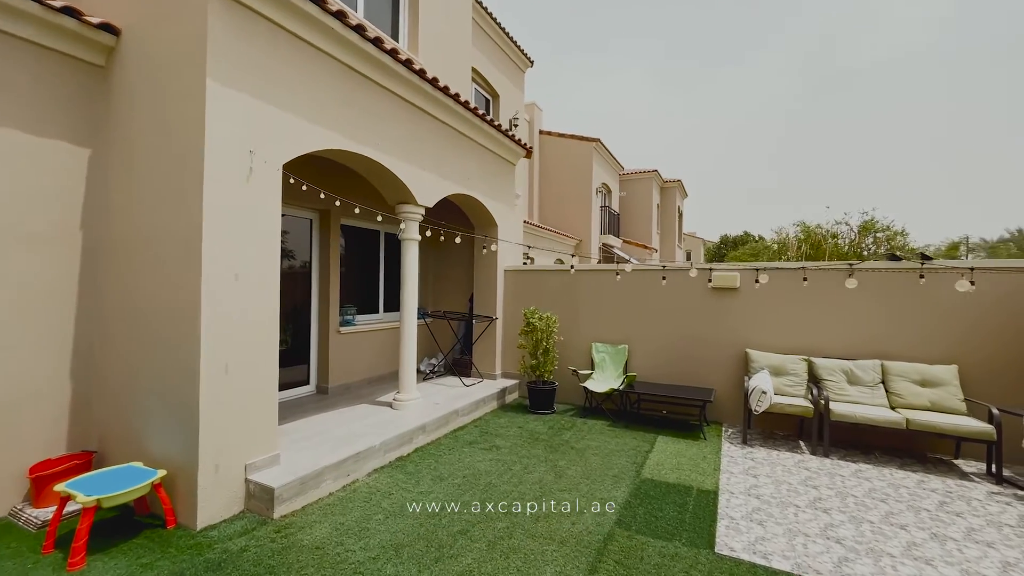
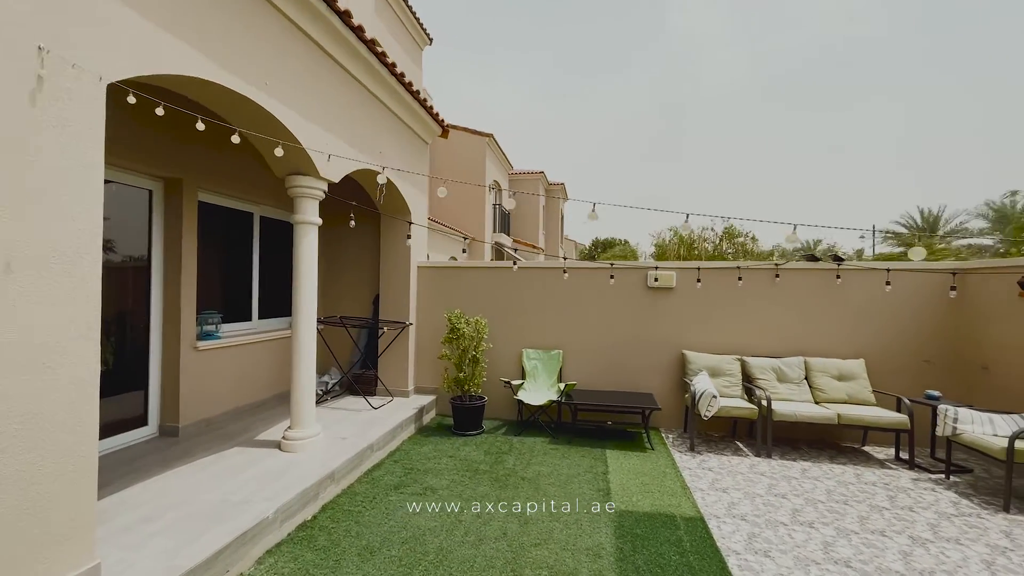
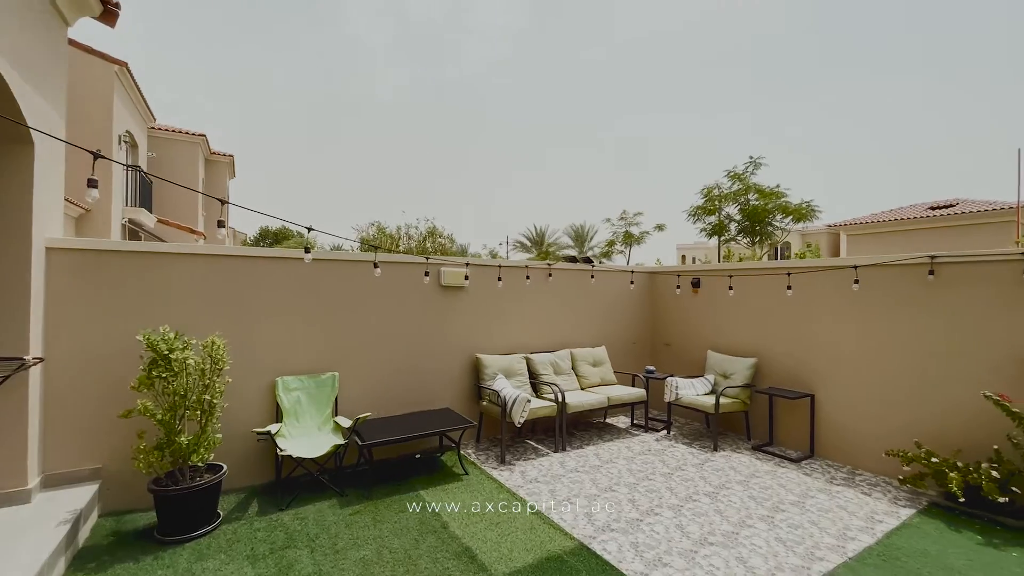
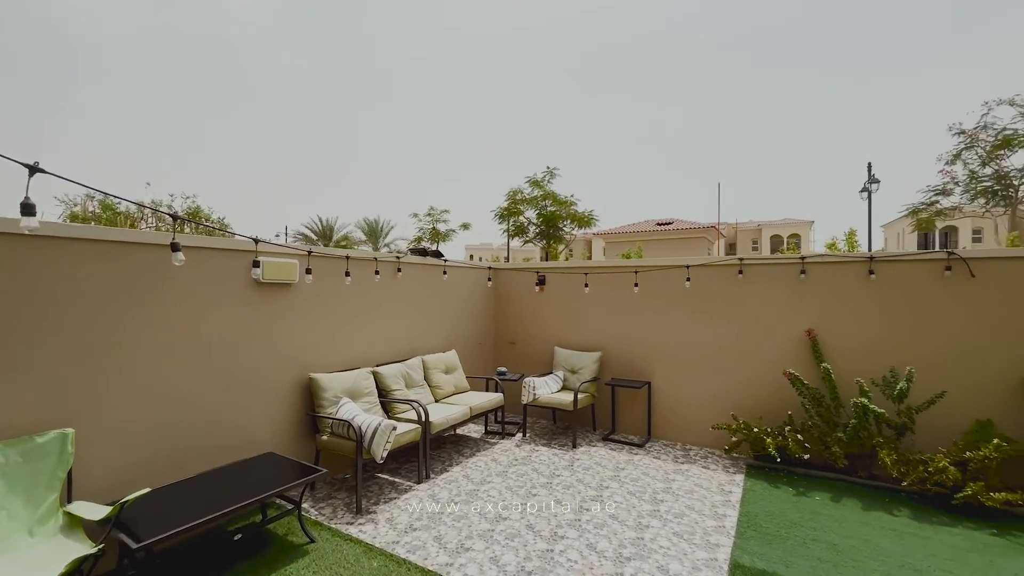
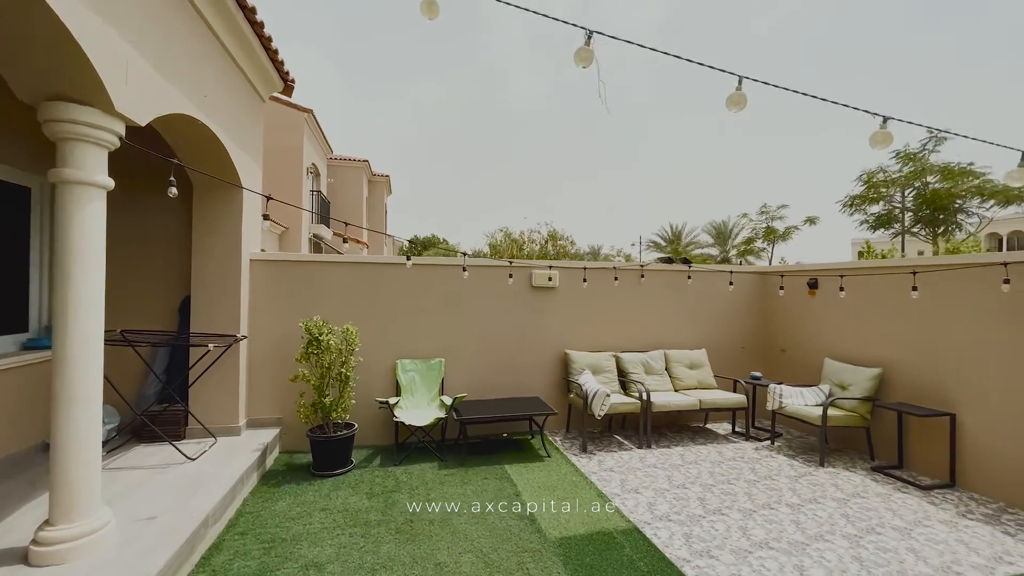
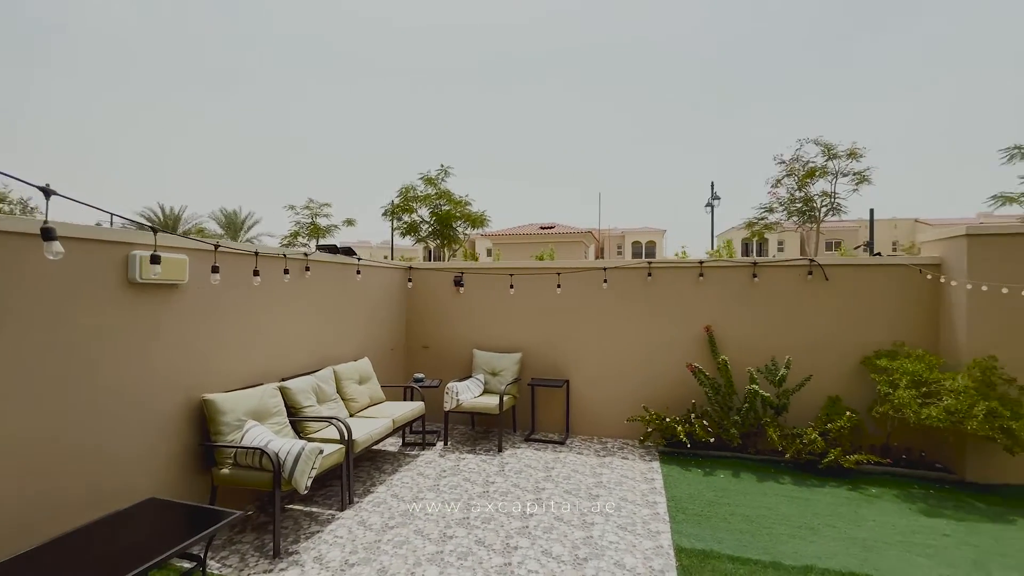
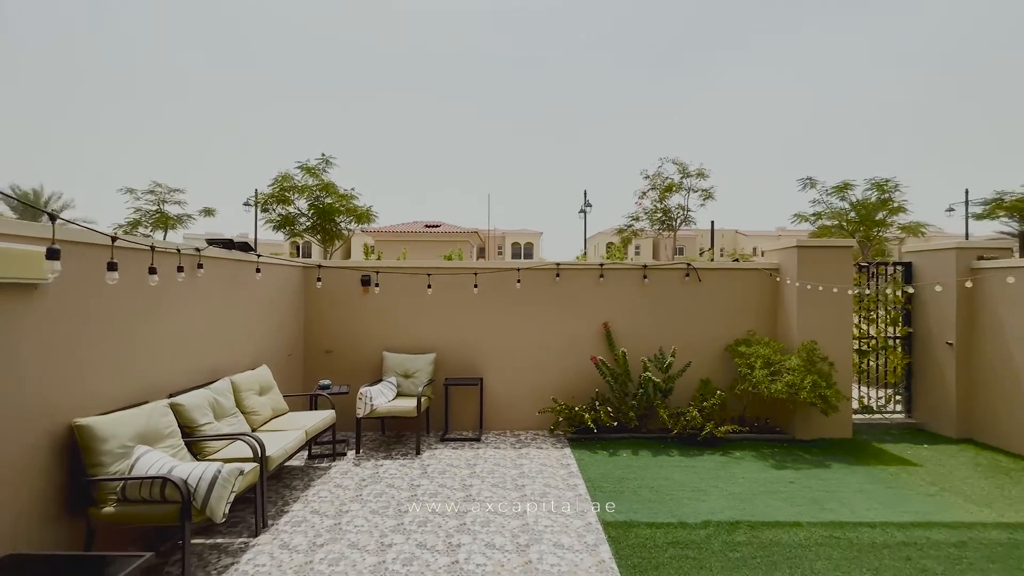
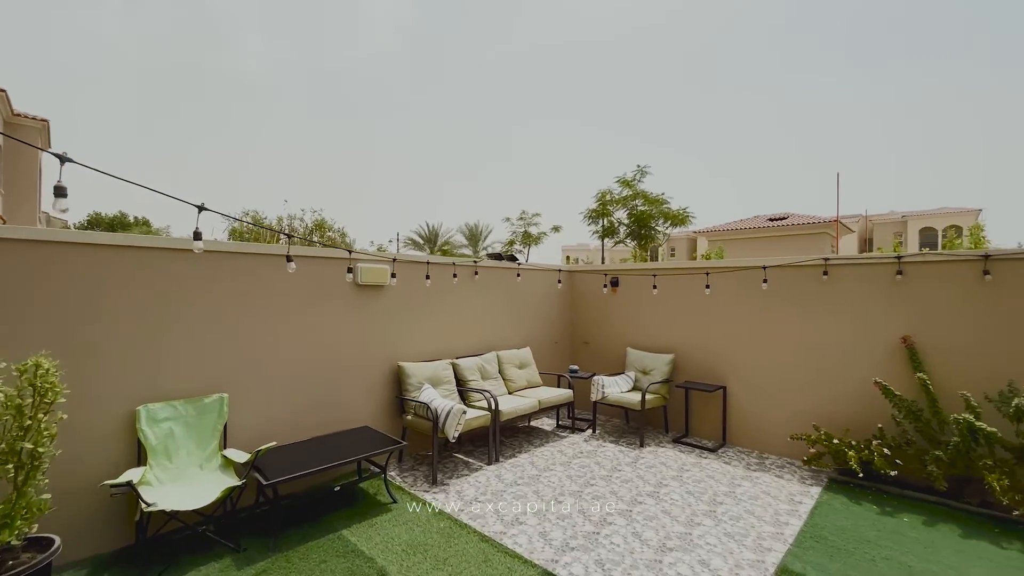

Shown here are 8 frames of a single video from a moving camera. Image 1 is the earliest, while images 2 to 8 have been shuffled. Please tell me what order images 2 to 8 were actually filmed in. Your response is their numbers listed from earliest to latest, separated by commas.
2, 5, 3, 8, 4, 6, 7
